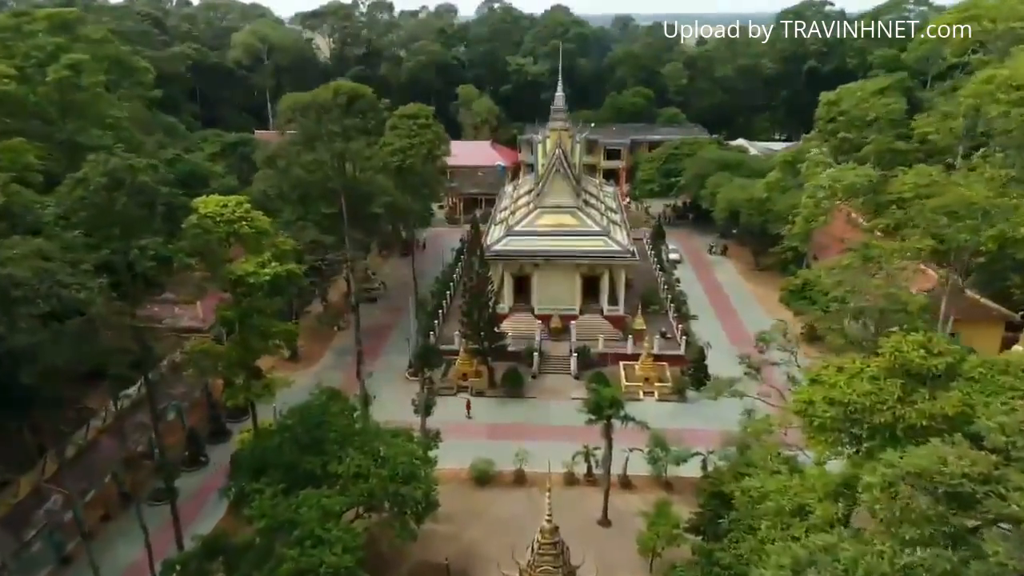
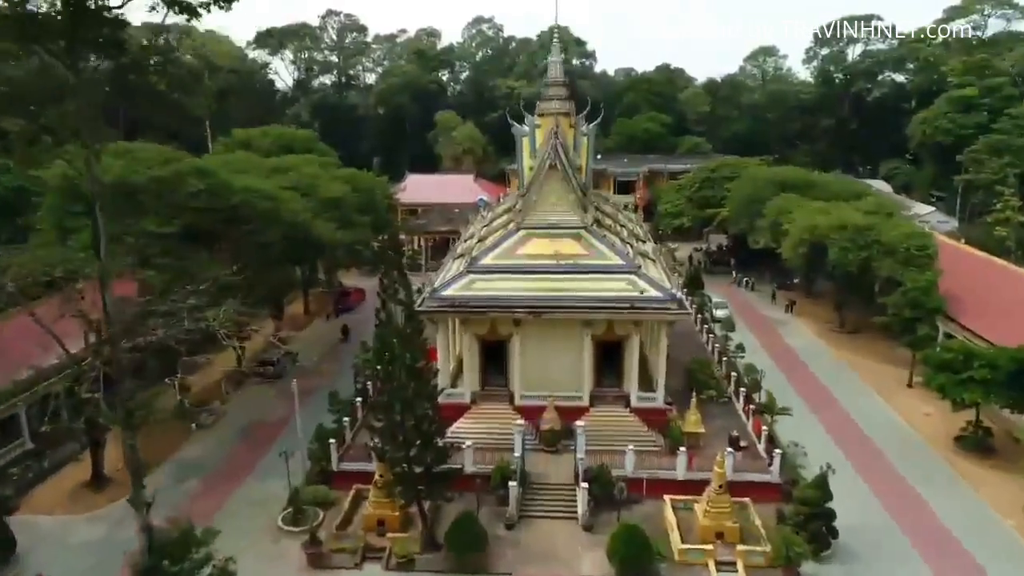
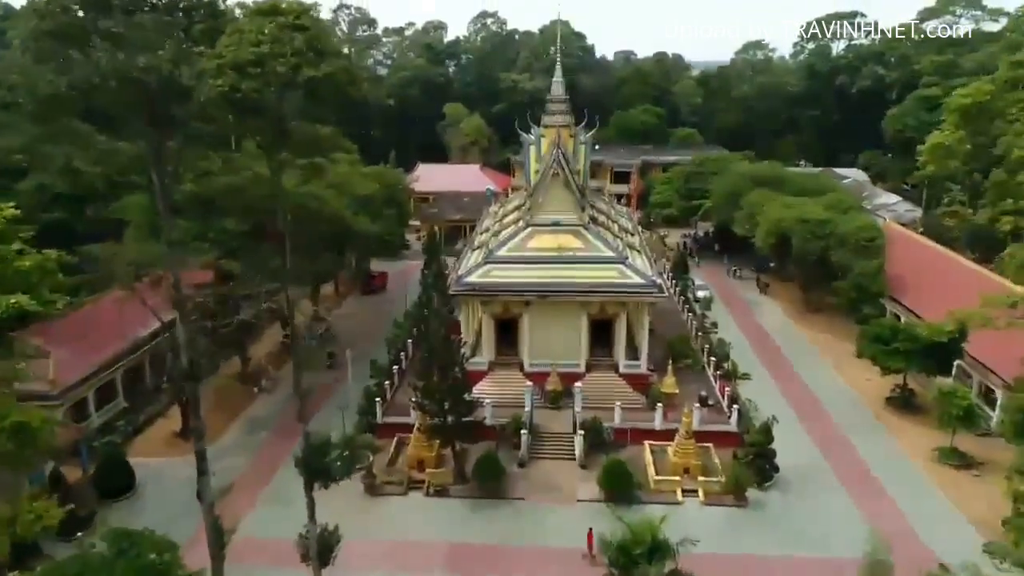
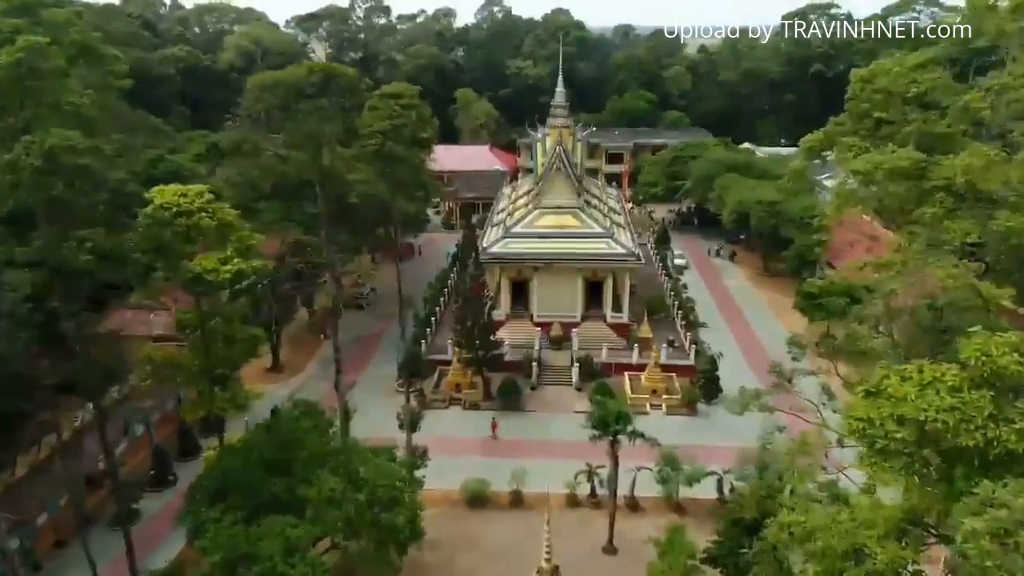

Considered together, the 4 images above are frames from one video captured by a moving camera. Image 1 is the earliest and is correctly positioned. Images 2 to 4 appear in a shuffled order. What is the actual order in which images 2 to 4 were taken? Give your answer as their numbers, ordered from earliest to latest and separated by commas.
4, 3, 2
